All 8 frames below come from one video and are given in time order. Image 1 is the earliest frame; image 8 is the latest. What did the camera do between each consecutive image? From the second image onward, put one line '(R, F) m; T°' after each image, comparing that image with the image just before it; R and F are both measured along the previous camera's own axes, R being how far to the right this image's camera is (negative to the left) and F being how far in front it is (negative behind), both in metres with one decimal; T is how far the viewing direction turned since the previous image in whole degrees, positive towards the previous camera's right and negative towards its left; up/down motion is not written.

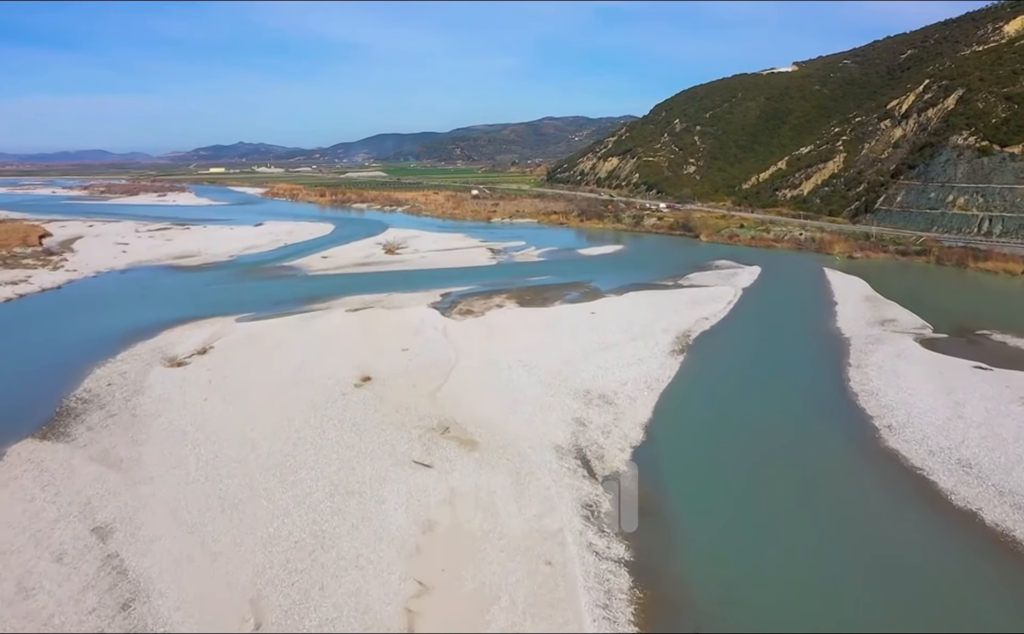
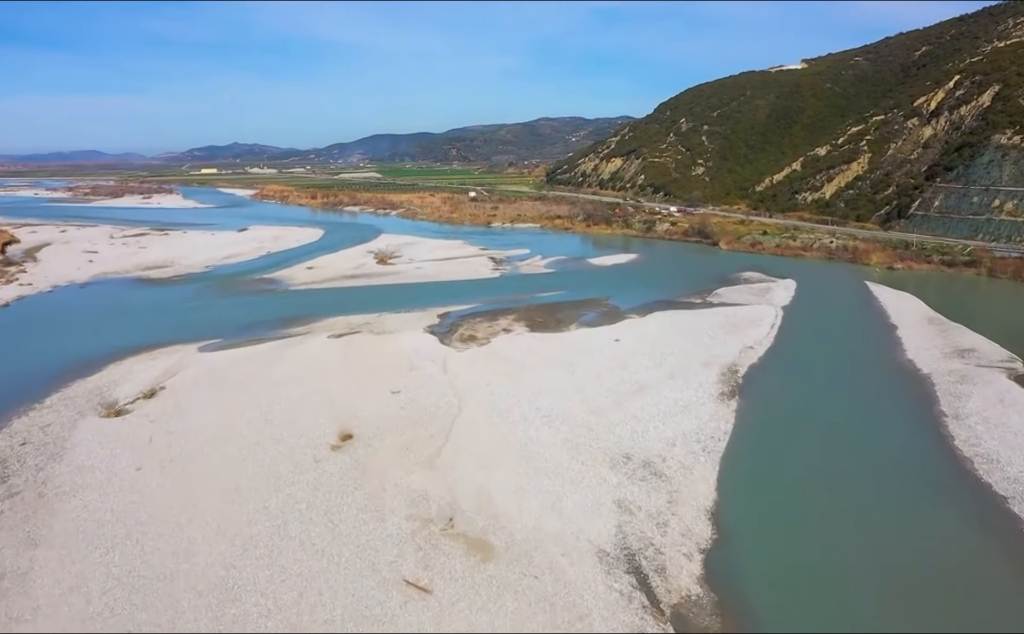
(-0.3, +3.7) m; 0°
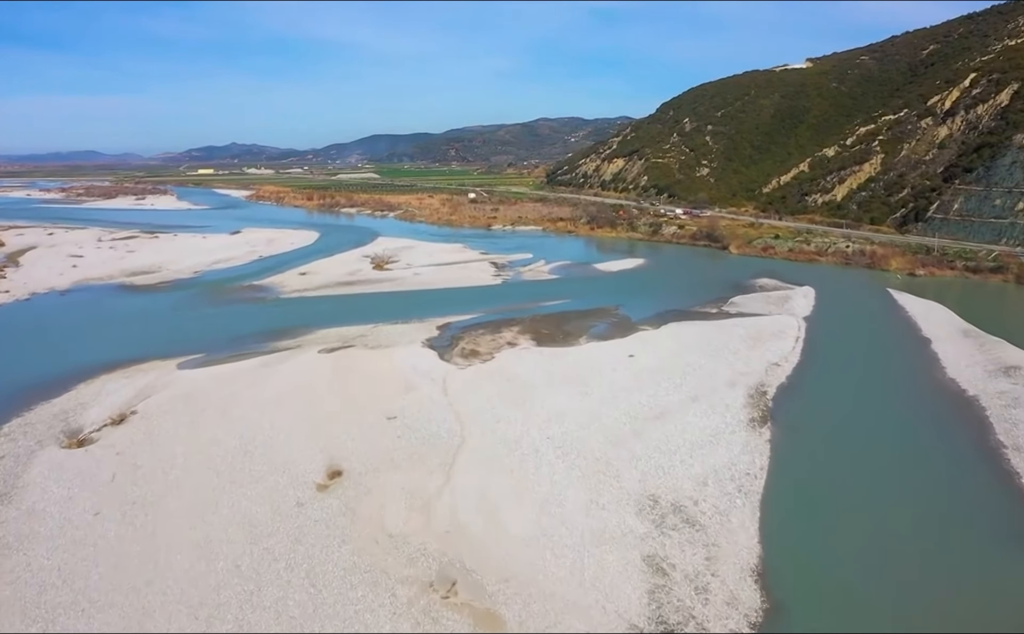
(-0.2, +1.7) m; 0°
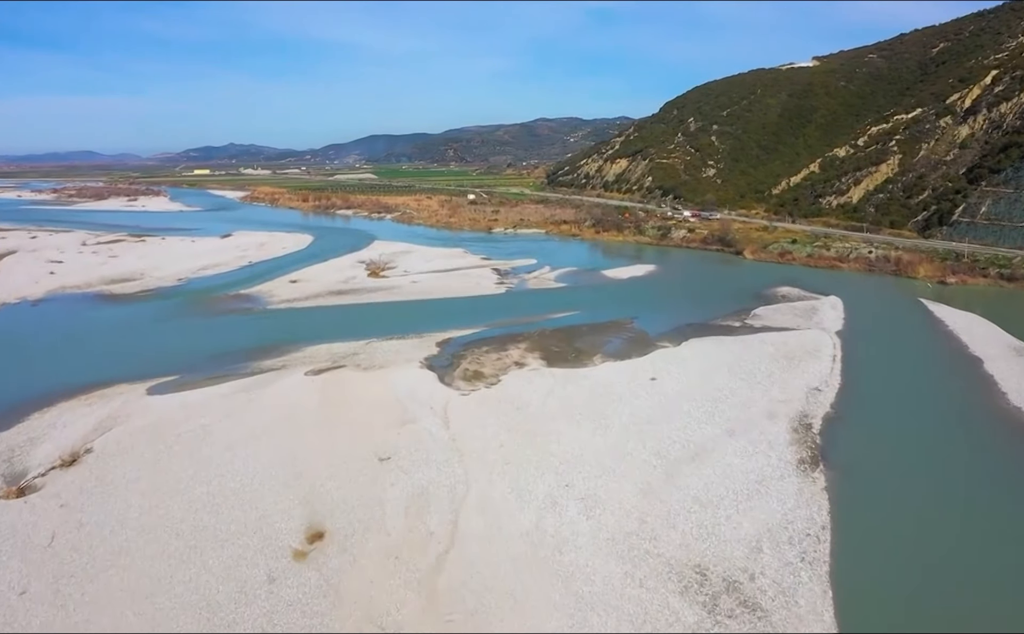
(-0.2, +2.1) m; 0°
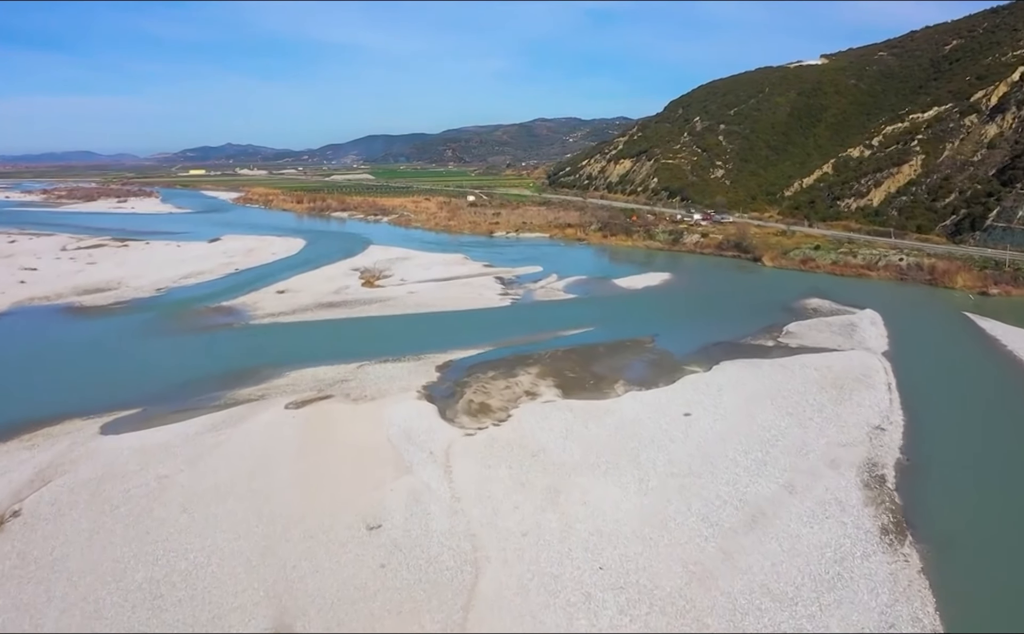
(-0.2, +2.5) m; 0°
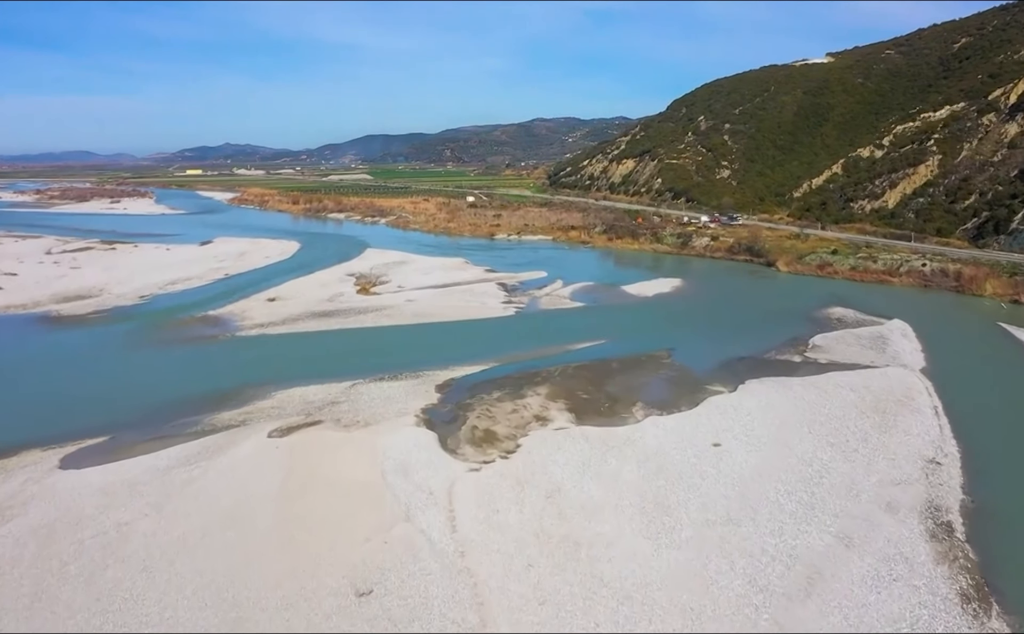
(-0.2, +1.6) m; 0°
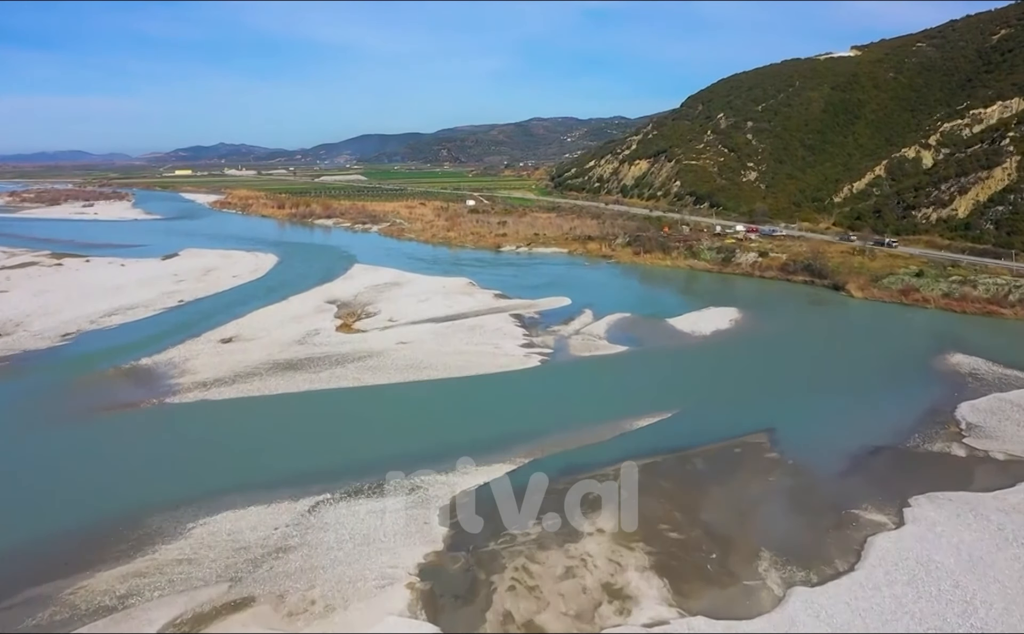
(-0.6, +6.2) m; 0°
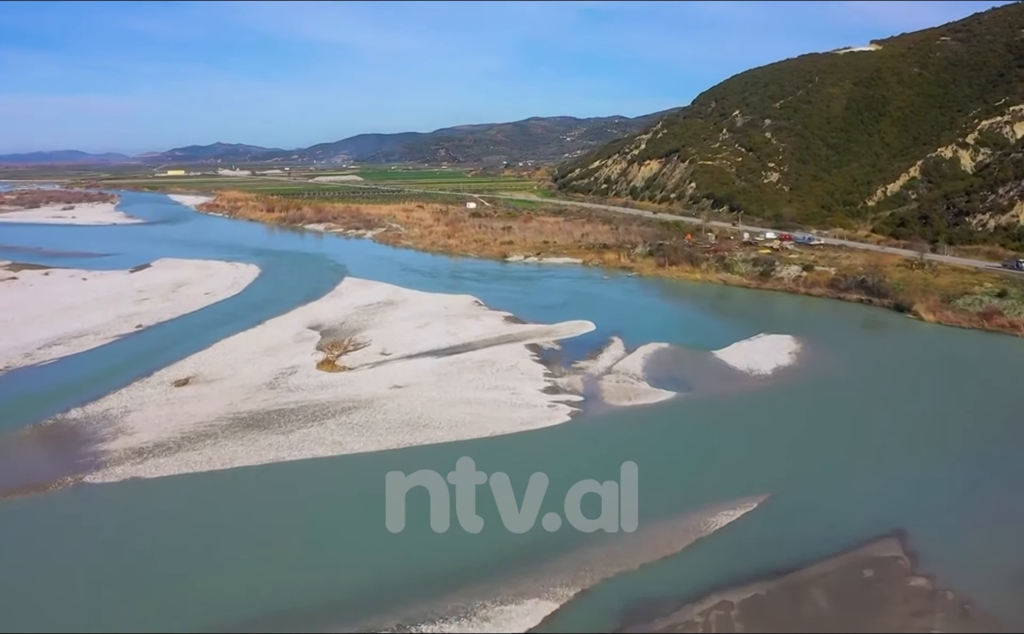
(-0.4, +4.2) m; 0°
